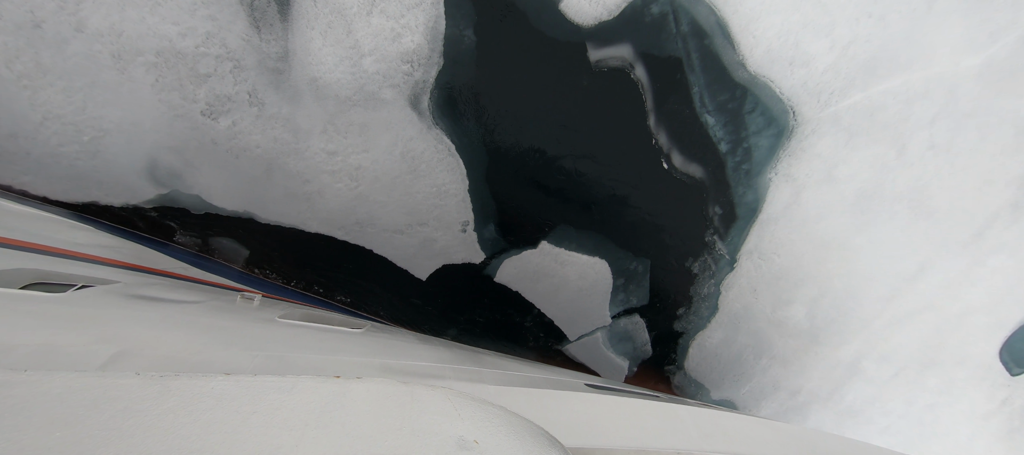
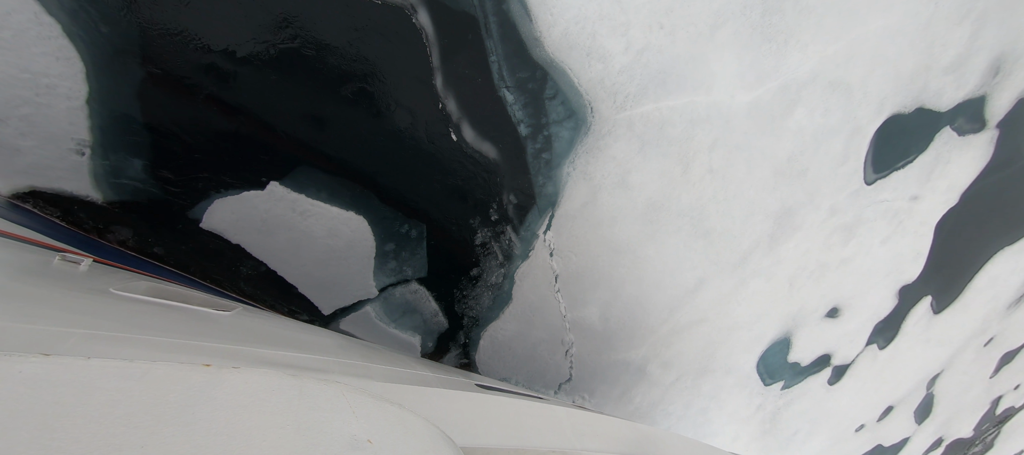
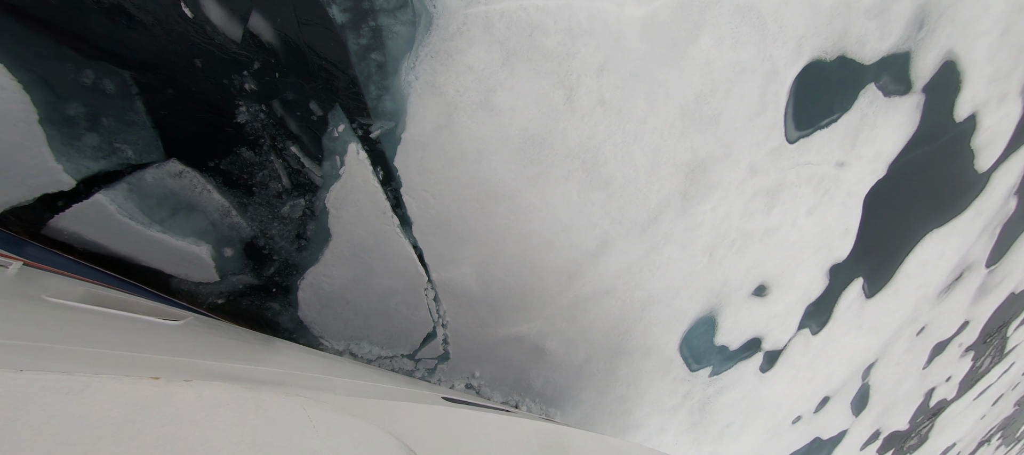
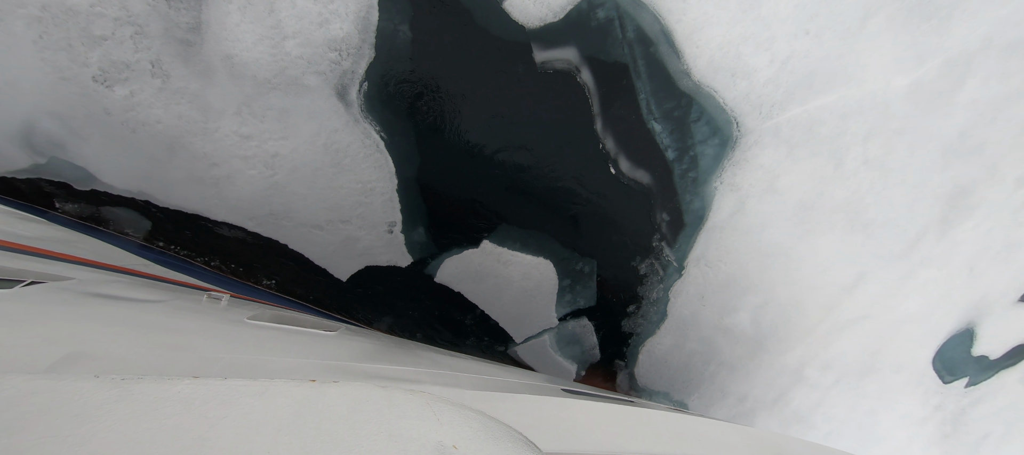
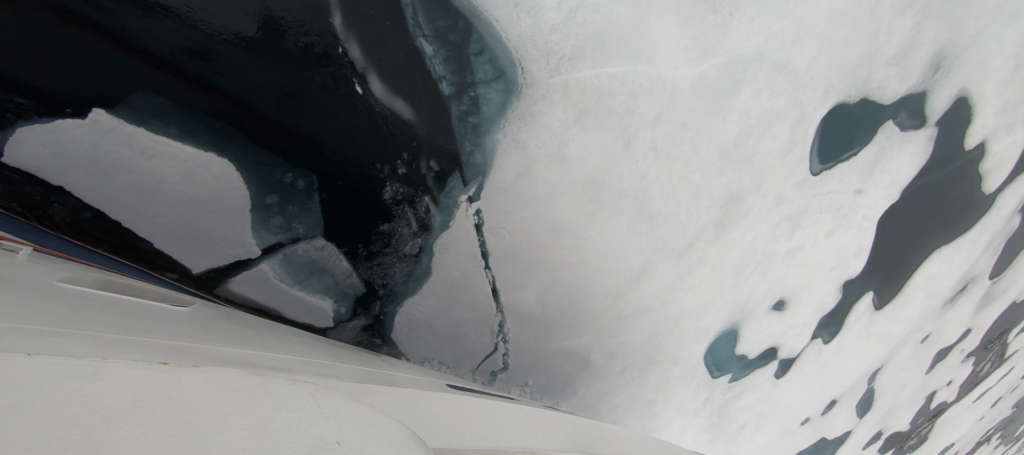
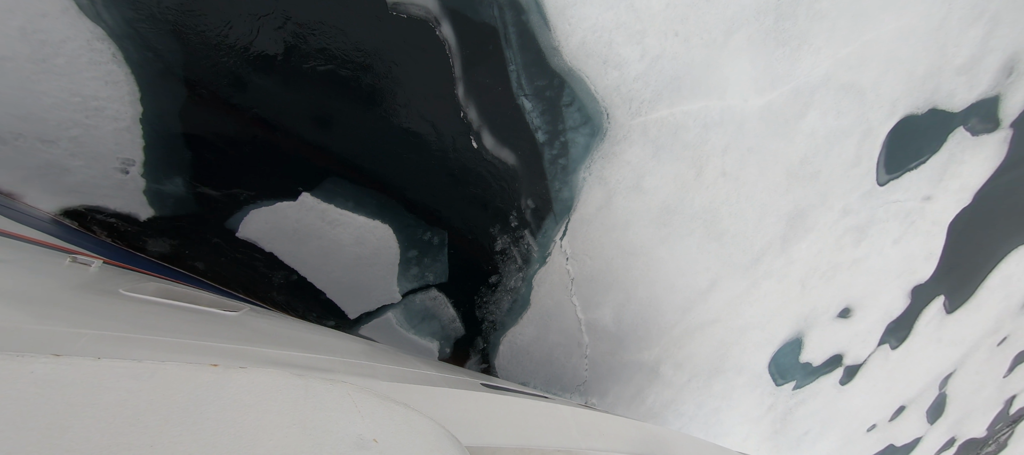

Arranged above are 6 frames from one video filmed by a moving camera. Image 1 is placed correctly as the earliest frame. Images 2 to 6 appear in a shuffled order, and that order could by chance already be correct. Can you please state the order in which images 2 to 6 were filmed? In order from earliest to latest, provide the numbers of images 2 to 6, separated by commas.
4, 6, 2, 5, 3
